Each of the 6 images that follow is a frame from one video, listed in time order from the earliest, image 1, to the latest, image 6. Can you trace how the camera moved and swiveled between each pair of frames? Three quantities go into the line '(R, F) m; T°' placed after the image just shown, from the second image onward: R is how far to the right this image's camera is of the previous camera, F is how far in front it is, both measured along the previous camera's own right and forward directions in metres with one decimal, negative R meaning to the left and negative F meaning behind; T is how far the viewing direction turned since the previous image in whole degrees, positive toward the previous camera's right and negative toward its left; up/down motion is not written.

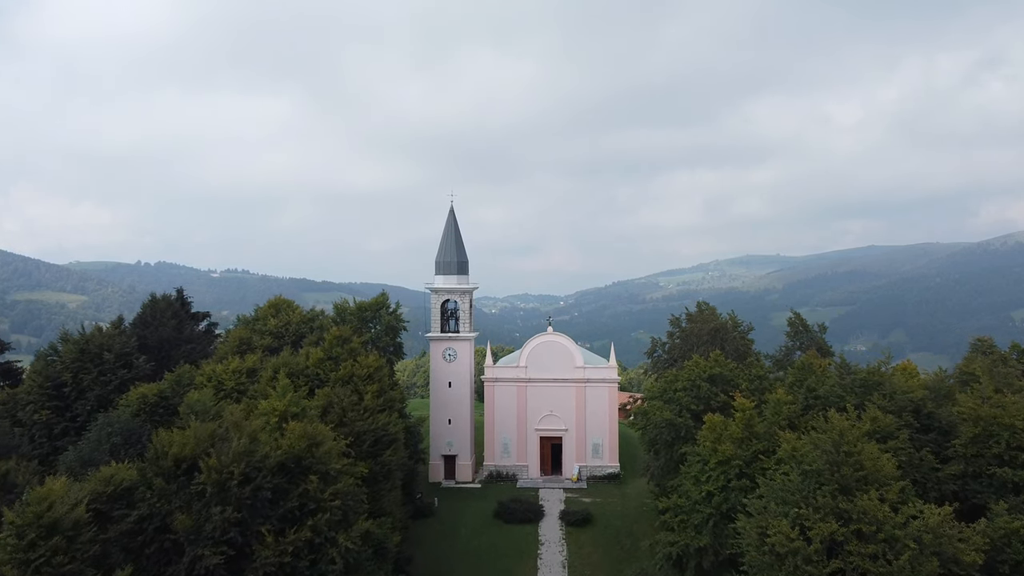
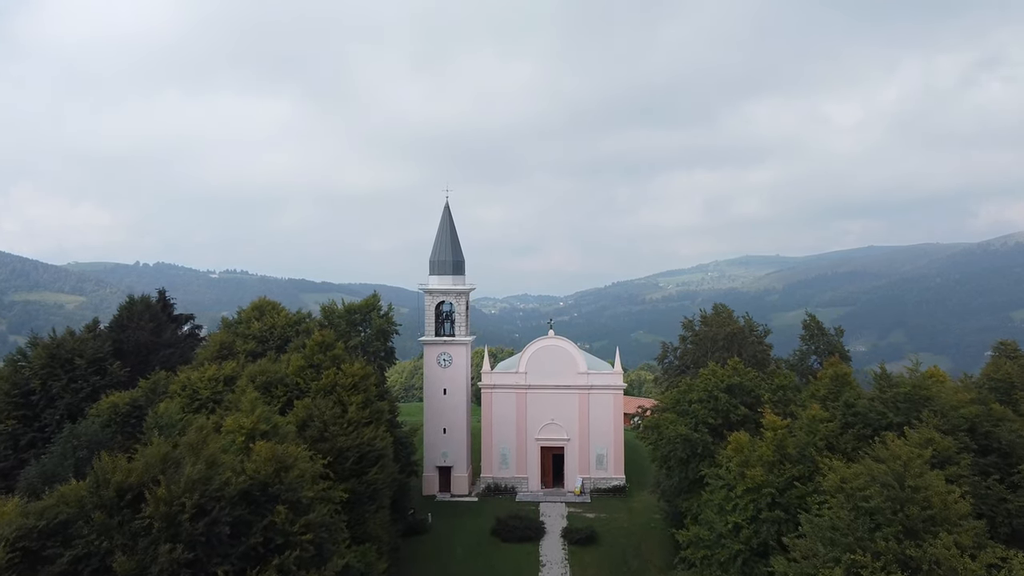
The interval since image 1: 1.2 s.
(+0.1, +2.7) m; 0°
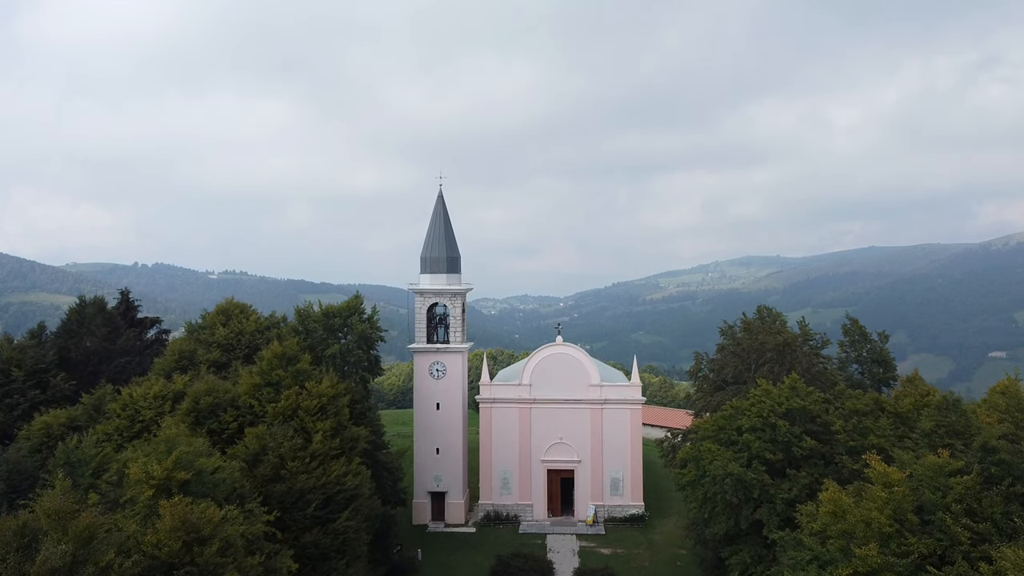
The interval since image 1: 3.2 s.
(-0.1, +5.4) m; 0°
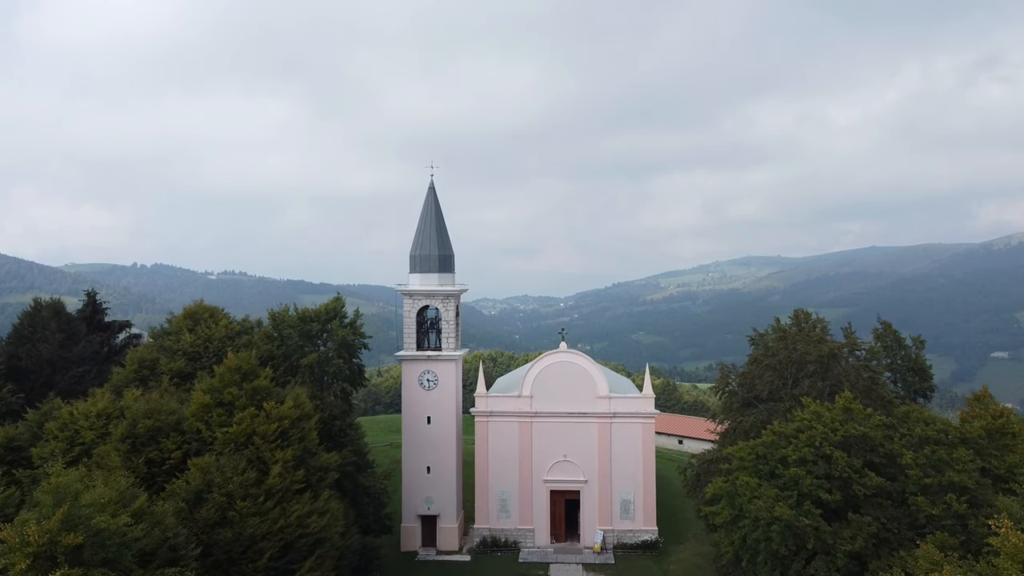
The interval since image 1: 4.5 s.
(+0.1, +3.7) m; 0°
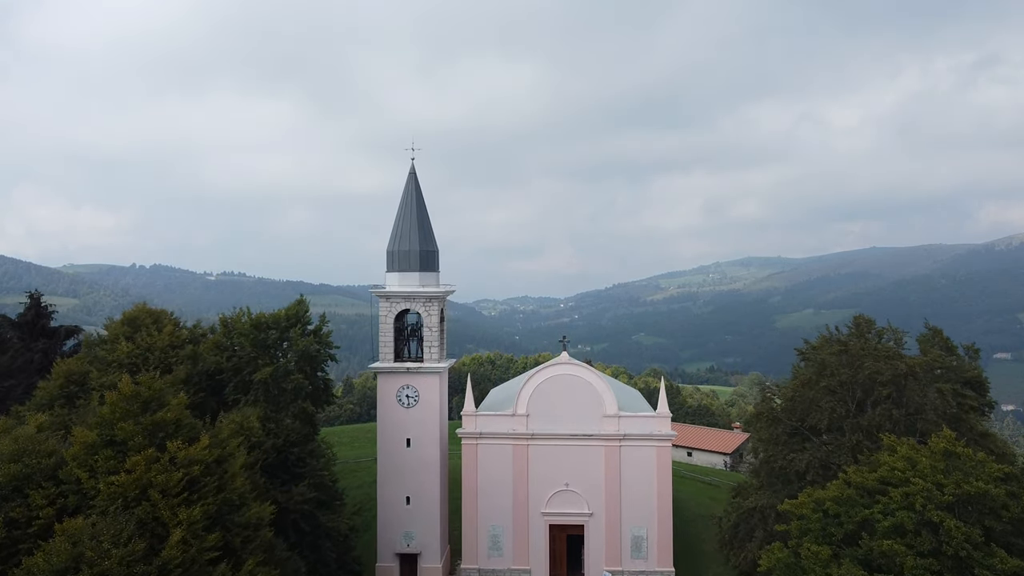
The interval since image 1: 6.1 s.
(+0.3, +4.8) m; 0°
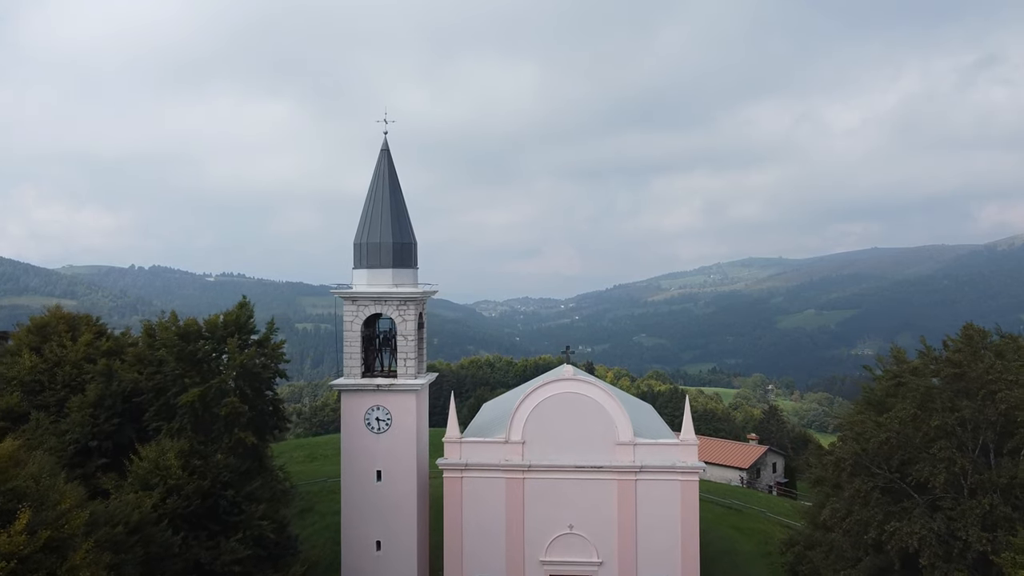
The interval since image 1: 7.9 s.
(+0.3, +5.2) m; 0°
